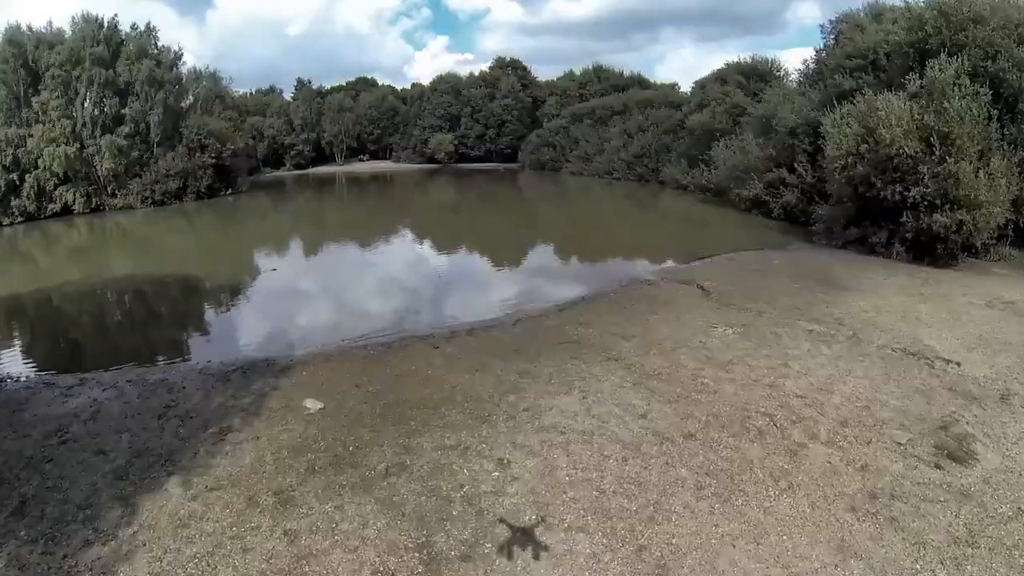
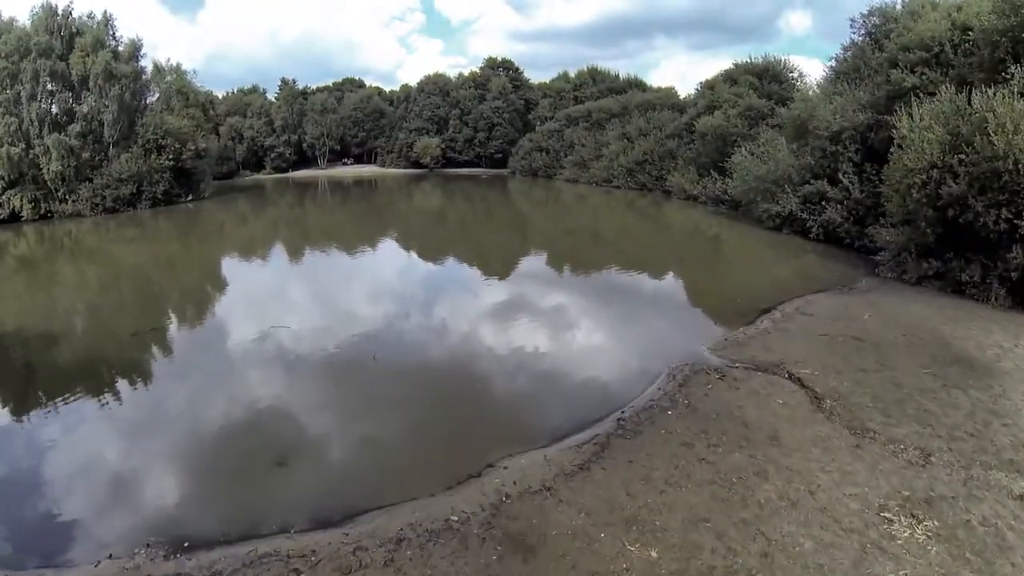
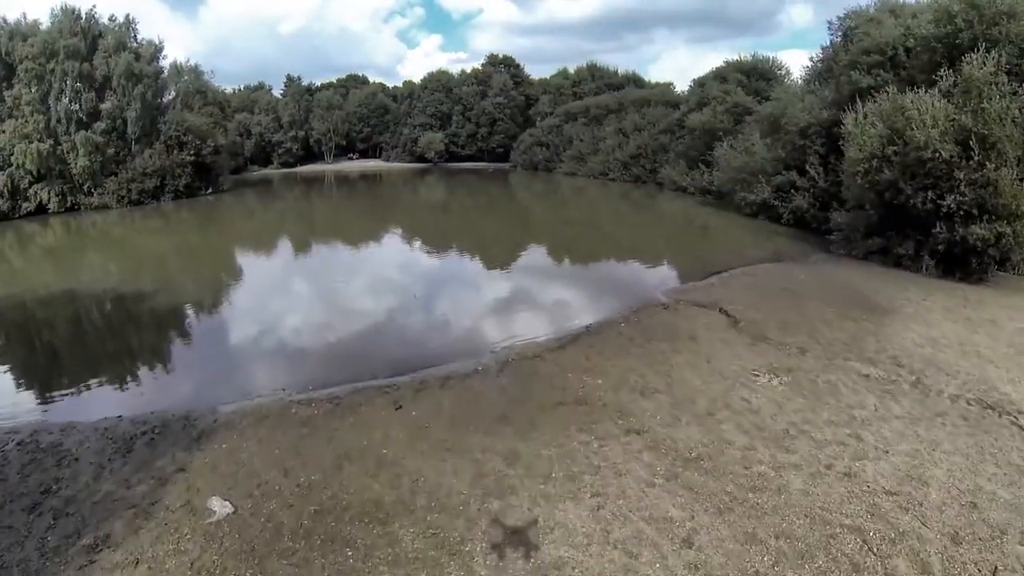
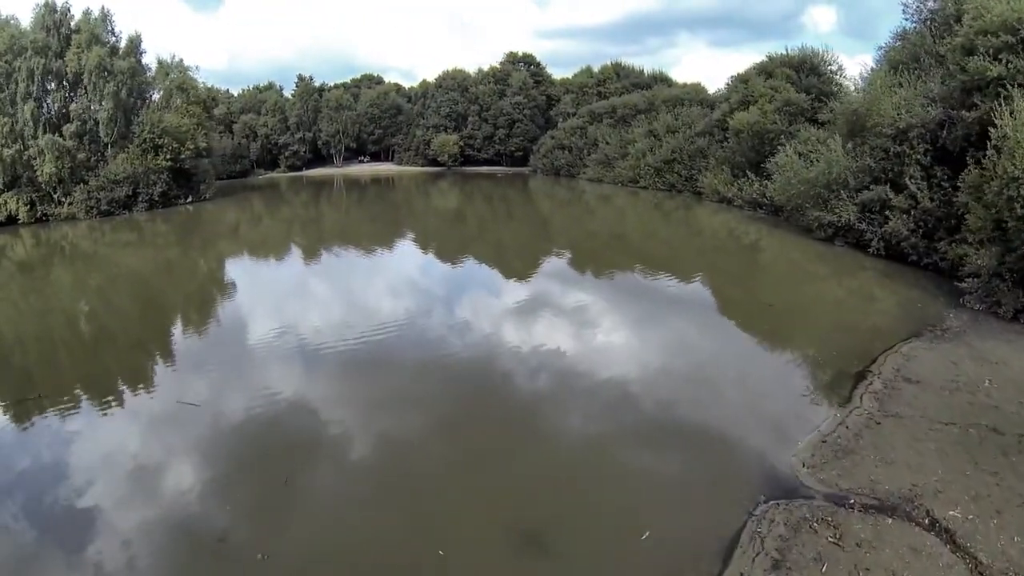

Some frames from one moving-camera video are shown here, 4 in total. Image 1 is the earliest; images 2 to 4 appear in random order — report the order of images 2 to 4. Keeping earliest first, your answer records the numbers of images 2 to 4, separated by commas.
3, 2, 4
